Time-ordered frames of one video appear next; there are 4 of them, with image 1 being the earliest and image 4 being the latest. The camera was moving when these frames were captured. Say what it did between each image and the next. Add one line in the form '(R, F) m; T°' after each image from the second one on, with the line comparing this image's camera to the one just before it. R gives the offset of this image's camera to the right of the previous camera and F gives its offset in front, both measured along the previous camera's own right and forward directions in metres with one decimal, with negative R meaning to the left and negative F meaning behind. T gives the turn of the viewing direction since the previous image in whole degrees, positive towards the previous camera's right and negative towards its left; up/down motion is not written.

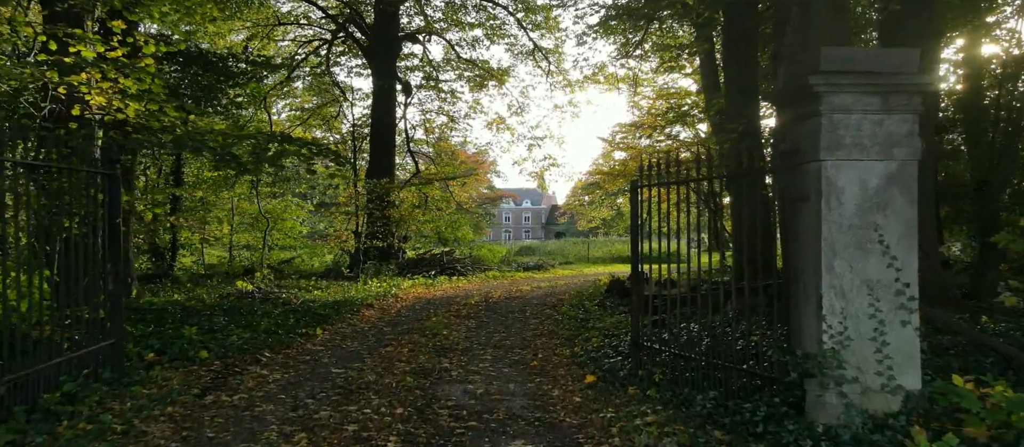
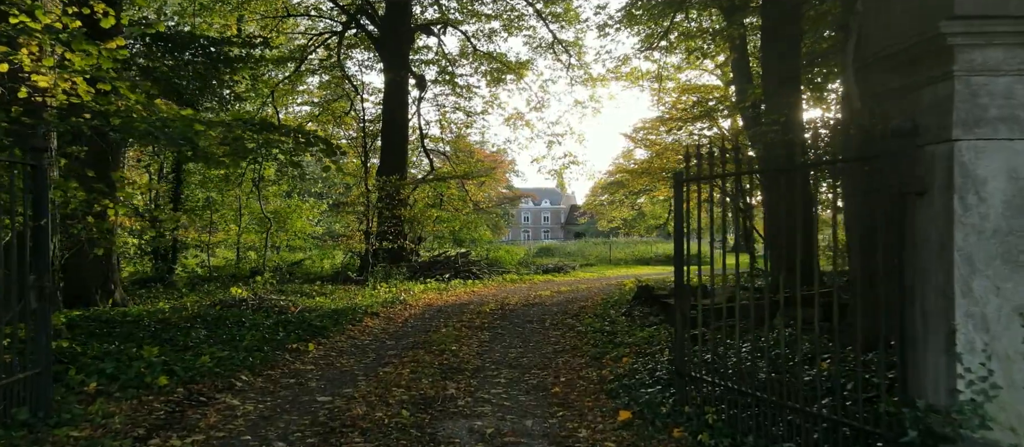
(0.0, +1.1) m; -2°
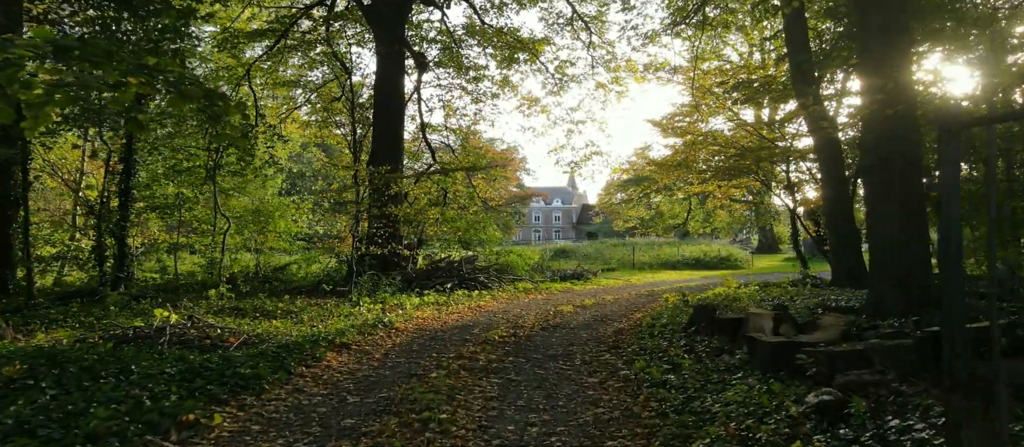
(-0.1, +2.8) m; -1°
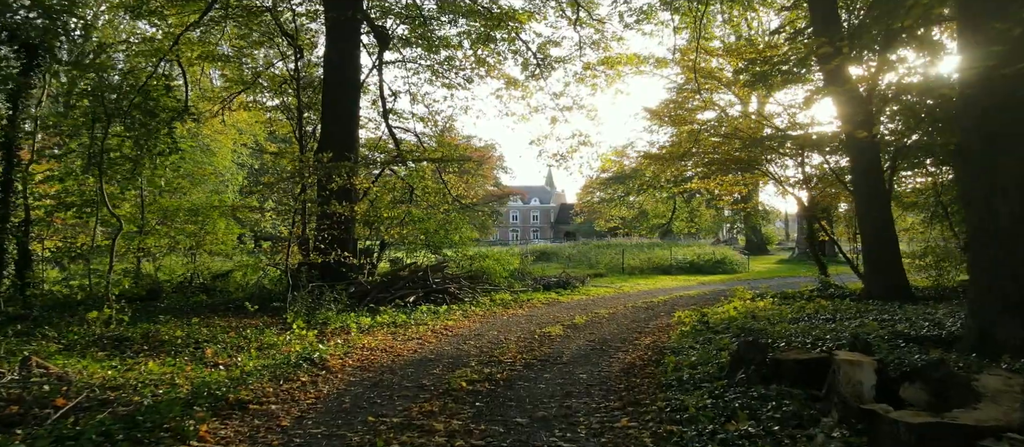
(0.0, +2.6) m; +2°
